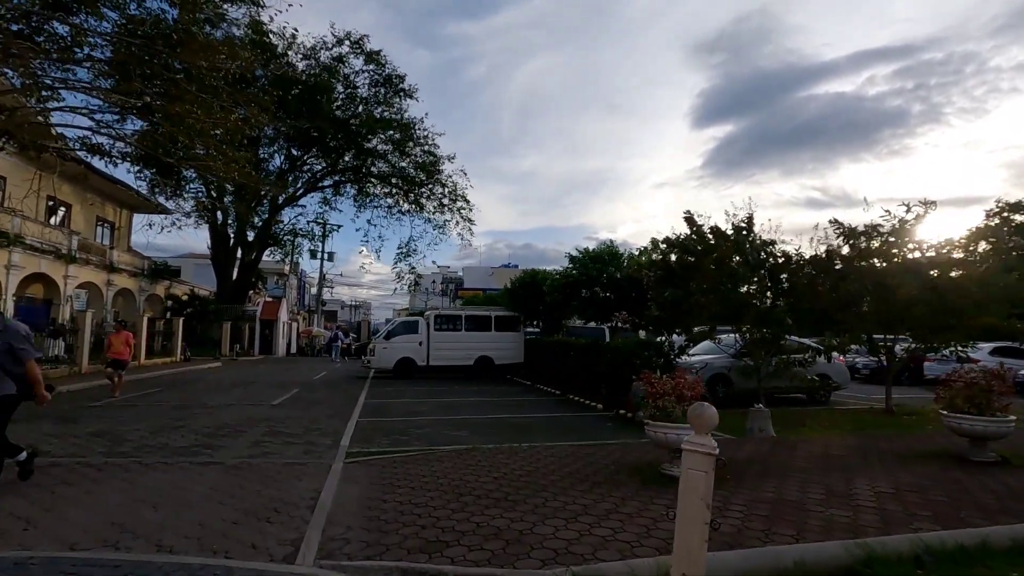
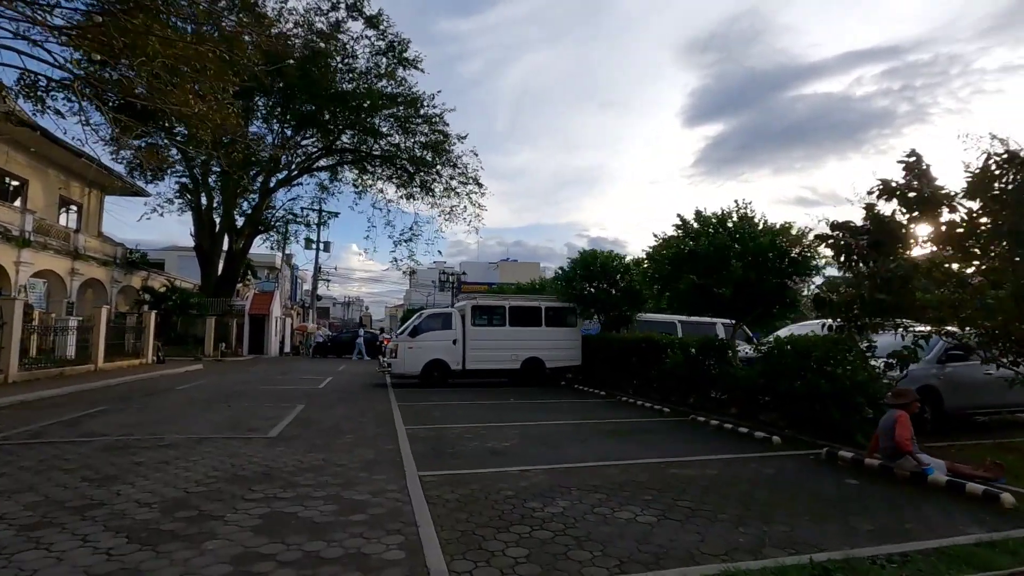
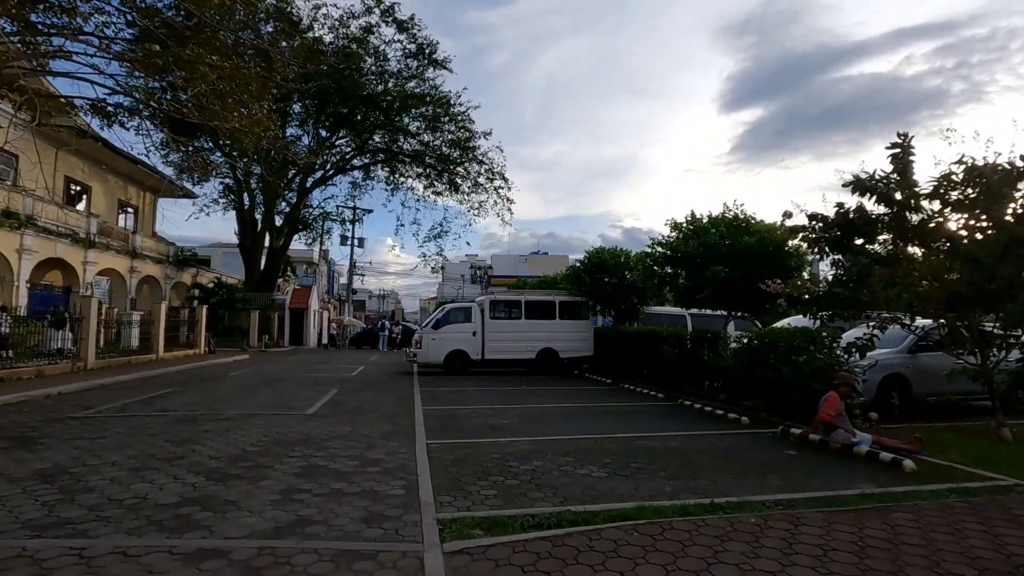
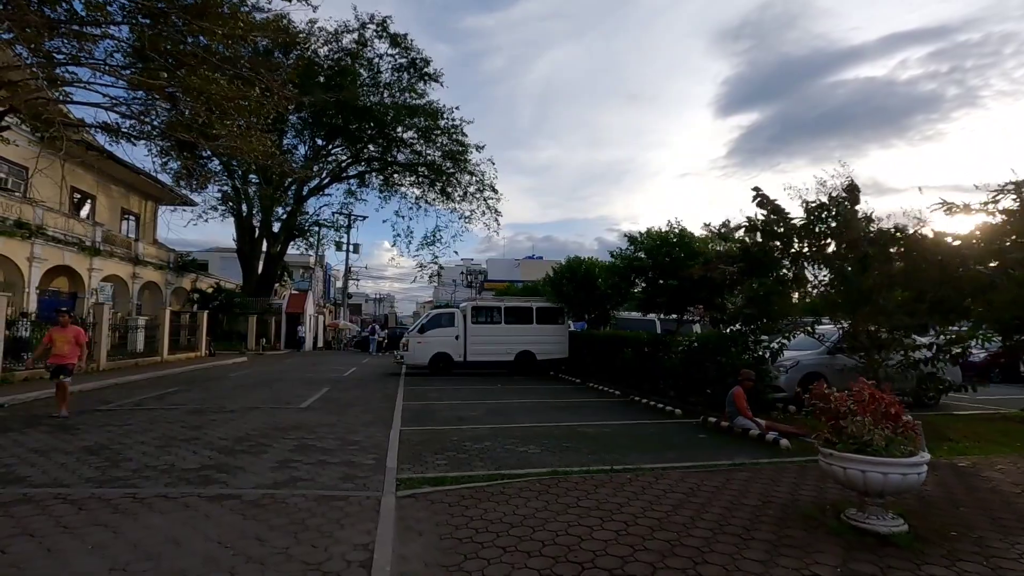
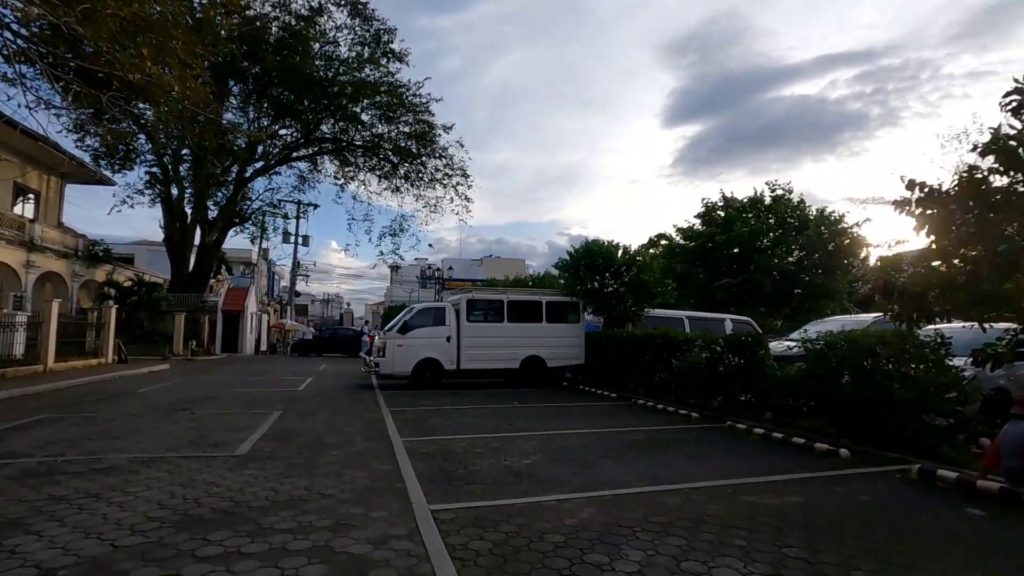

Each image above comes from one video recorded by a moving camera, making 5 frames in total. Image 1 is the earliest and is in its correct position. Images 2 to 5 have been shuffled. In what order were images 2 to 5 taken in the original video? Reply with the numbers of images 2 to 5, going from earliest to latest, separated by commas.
4, 3, 2, 5
